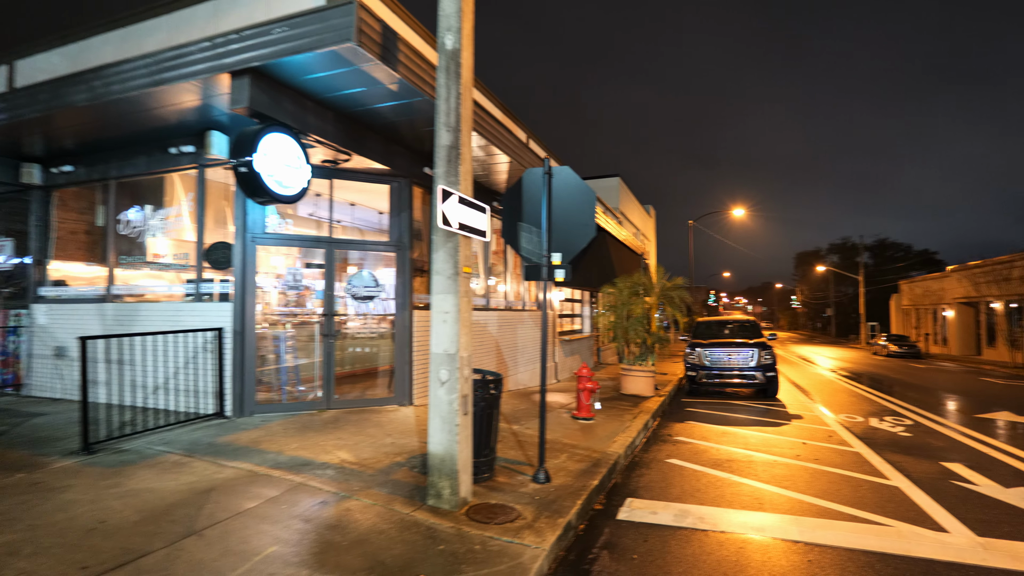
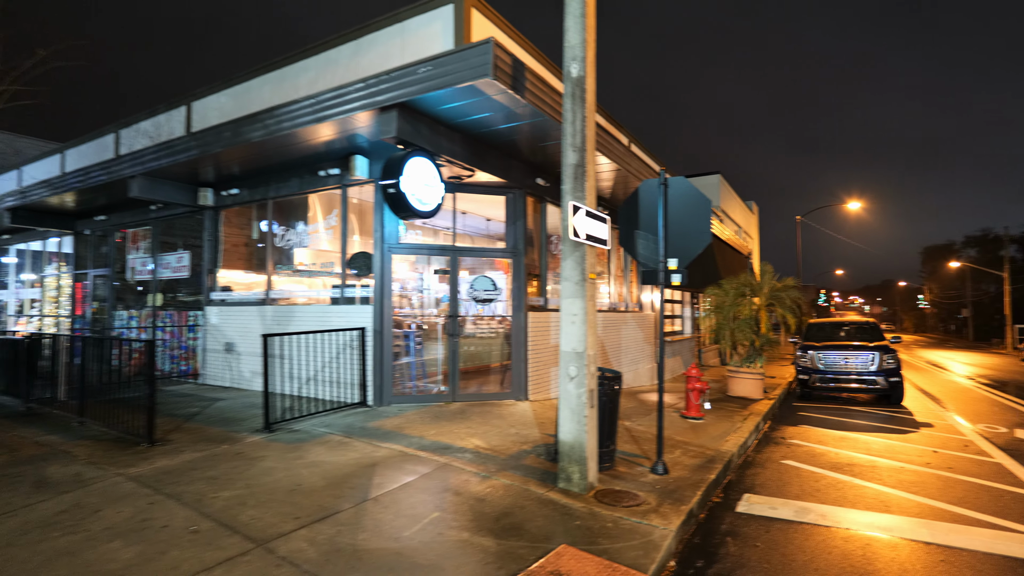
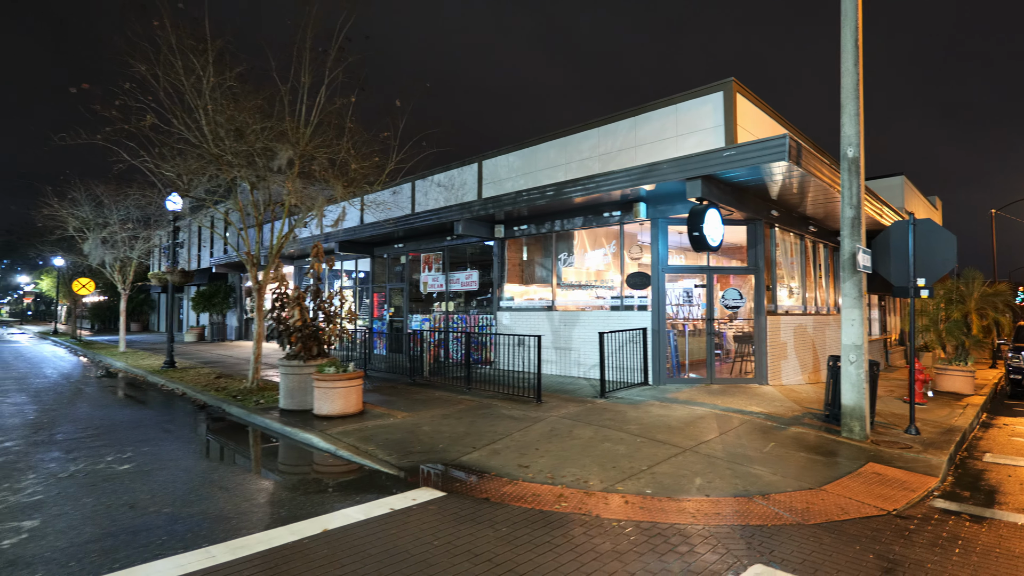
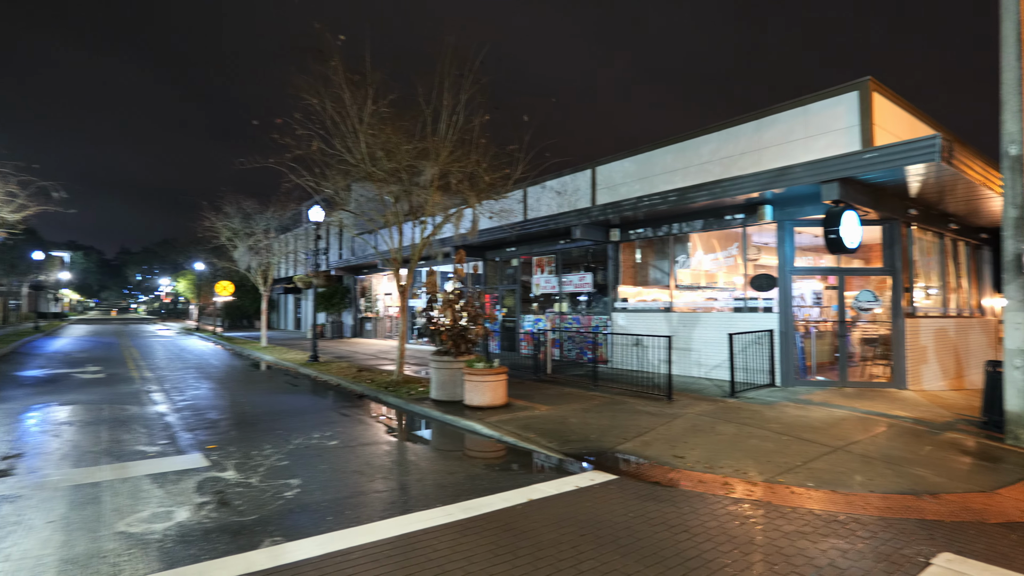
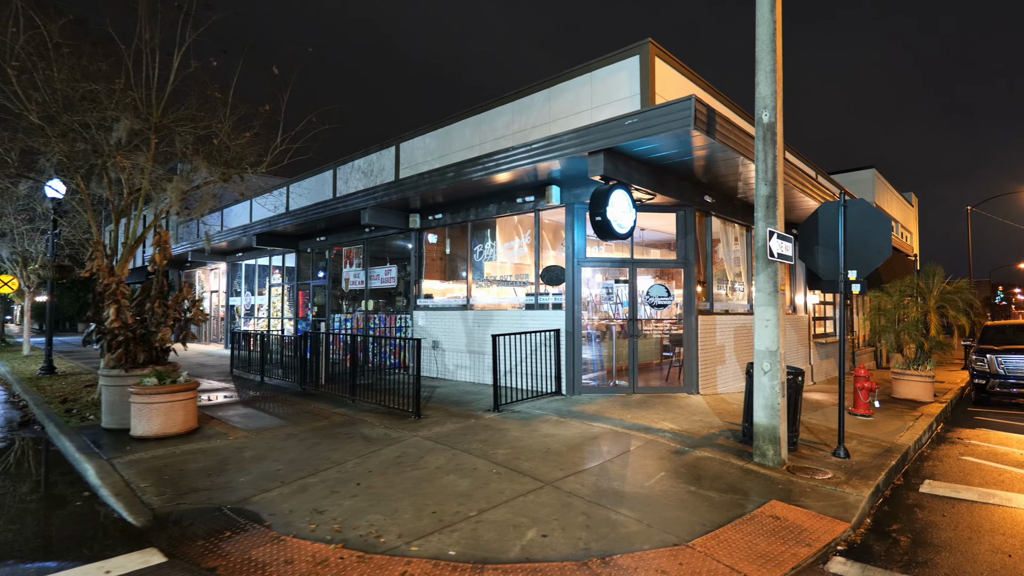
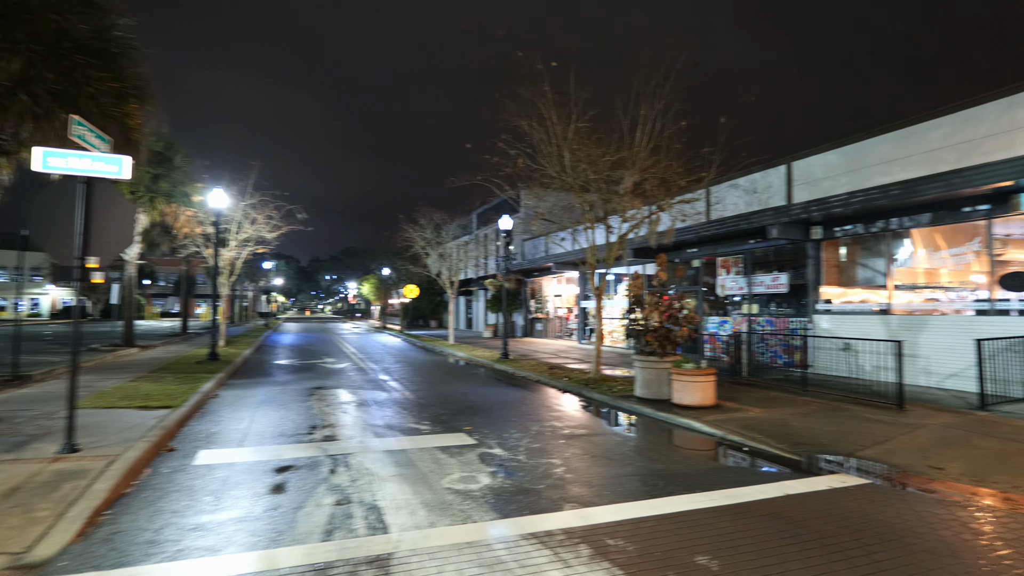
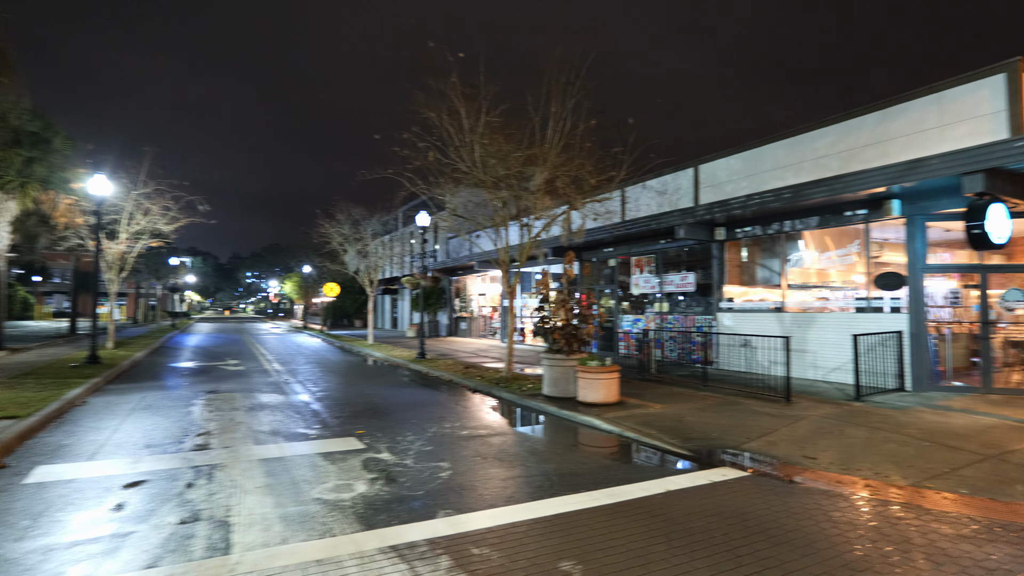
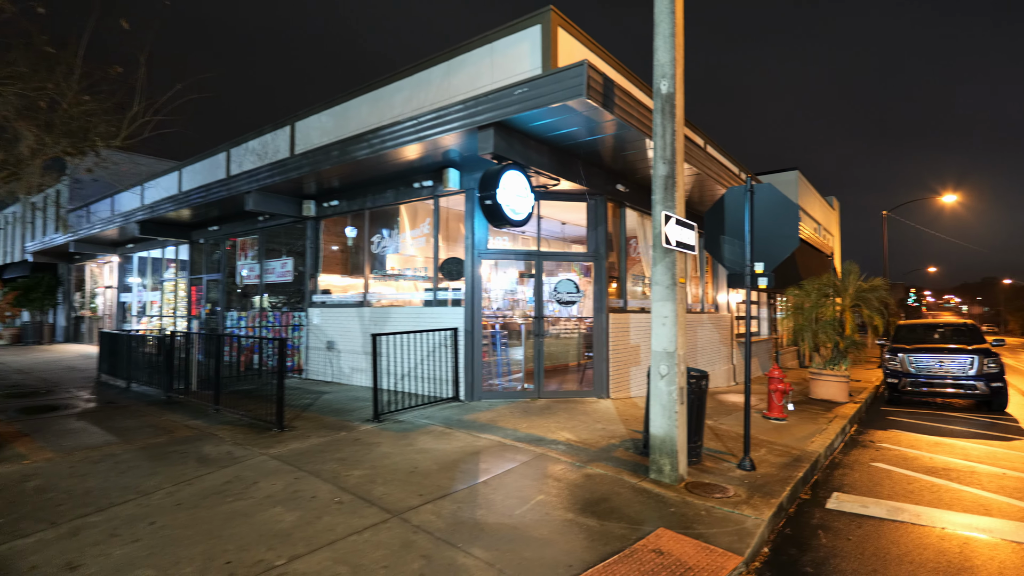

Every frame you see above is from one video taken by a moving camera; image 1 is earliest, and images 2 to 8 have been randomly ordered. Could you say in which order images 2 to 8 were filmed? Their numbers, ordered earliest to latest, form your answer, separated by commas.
2, 8, 5, 3, 4, 7, 6
